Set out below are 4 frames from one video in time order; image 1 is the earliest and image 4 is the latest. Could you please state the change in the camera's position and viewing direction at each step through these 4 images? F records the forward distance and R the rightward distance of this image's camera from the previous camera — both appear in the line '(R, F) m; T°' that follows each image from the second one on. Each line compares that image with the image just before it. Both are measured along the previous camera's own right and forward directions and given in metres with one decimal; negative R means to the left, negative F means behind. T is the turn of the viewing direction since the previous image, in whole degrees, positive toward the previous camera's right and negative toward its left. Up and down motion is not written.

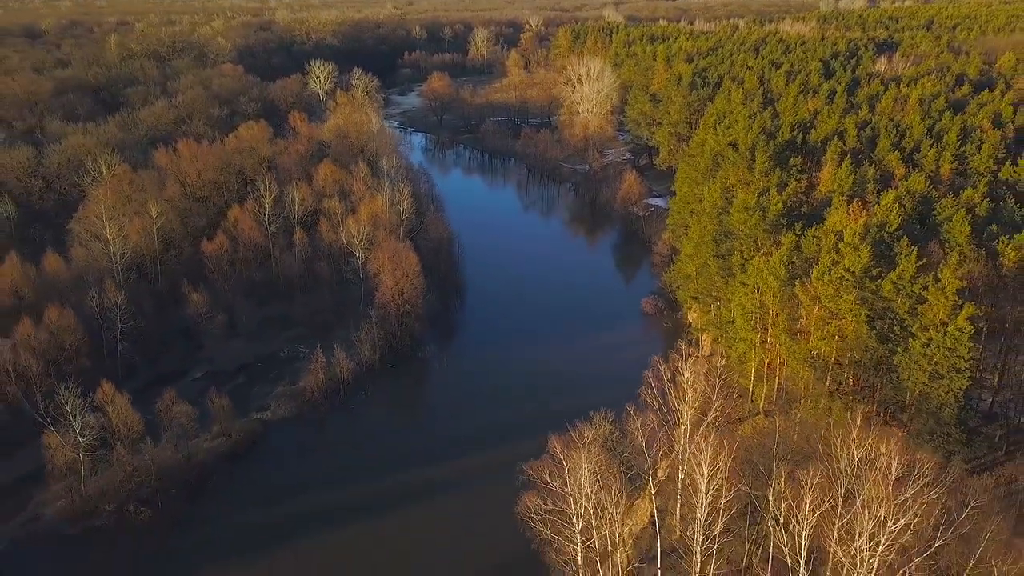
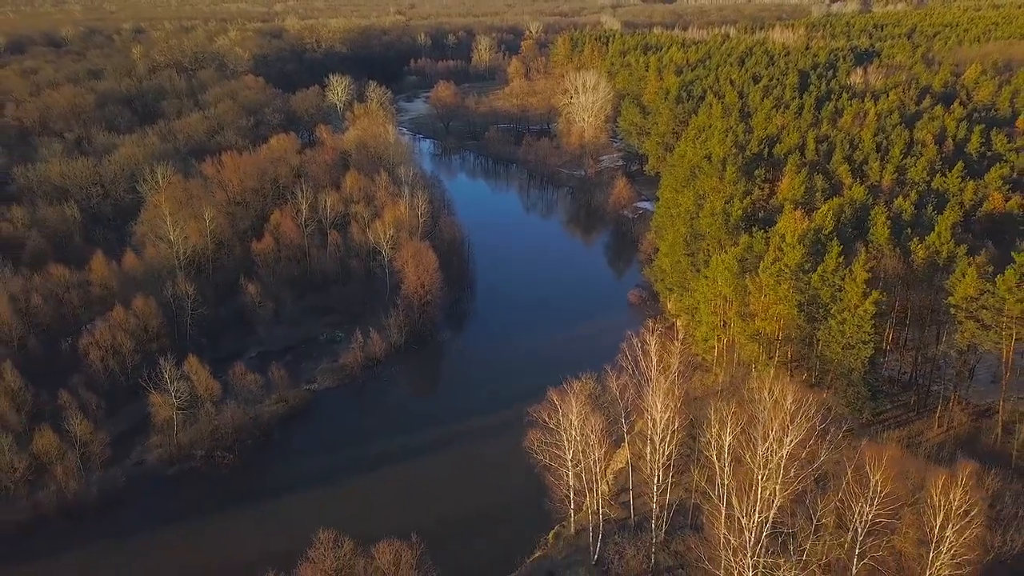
(-0.3, -5.5) m; 0°
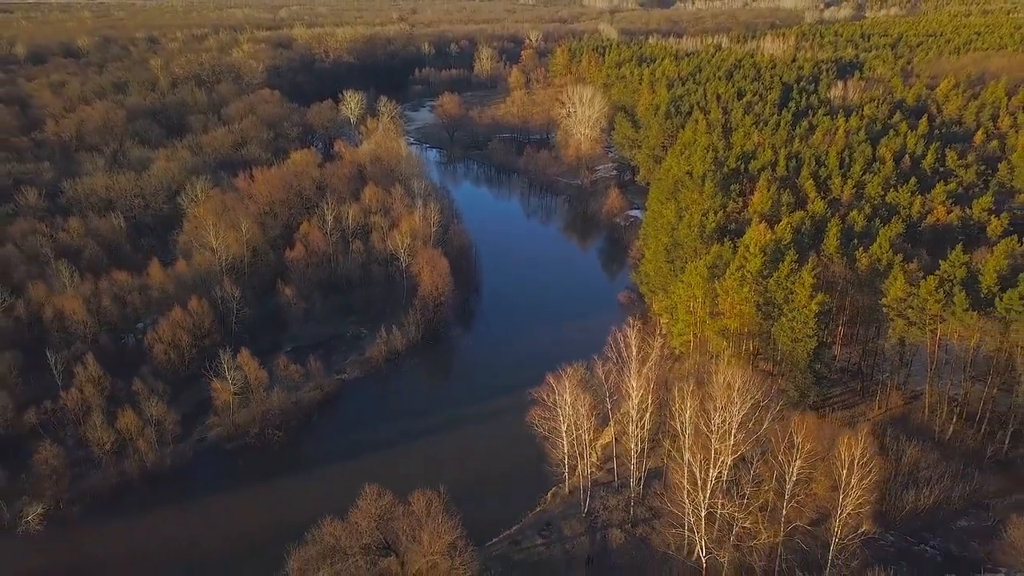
(-0.2, -4.9) m; 0°
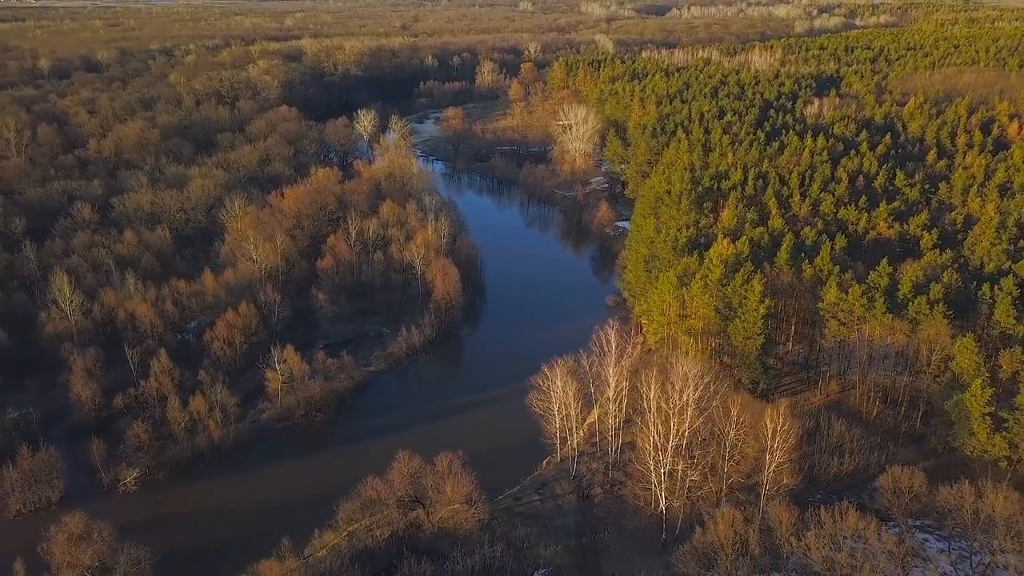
(-0.1, -6.4) m; 0°
